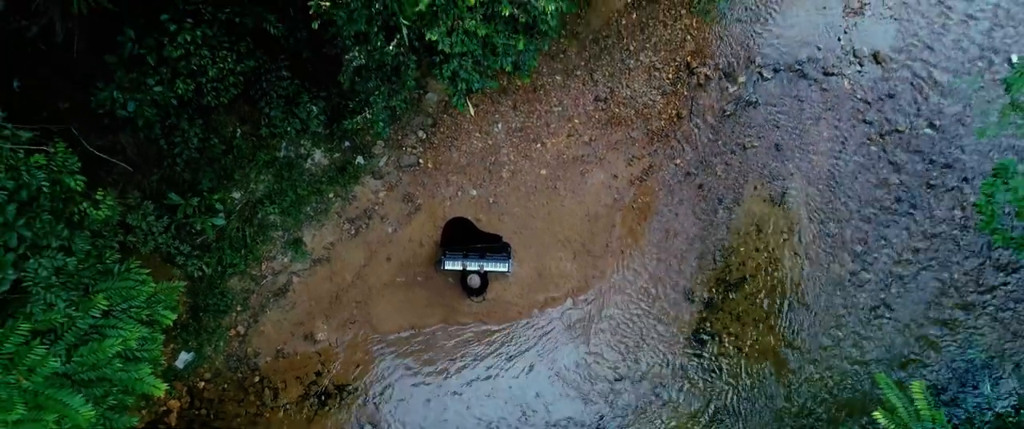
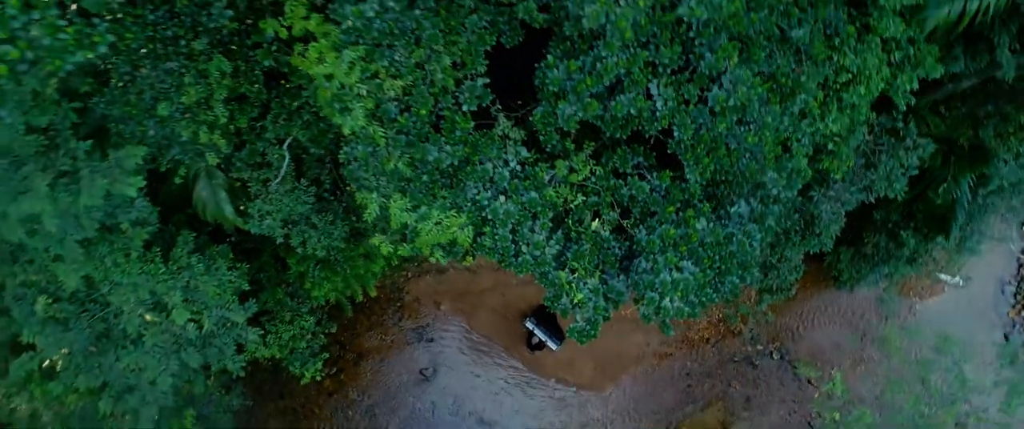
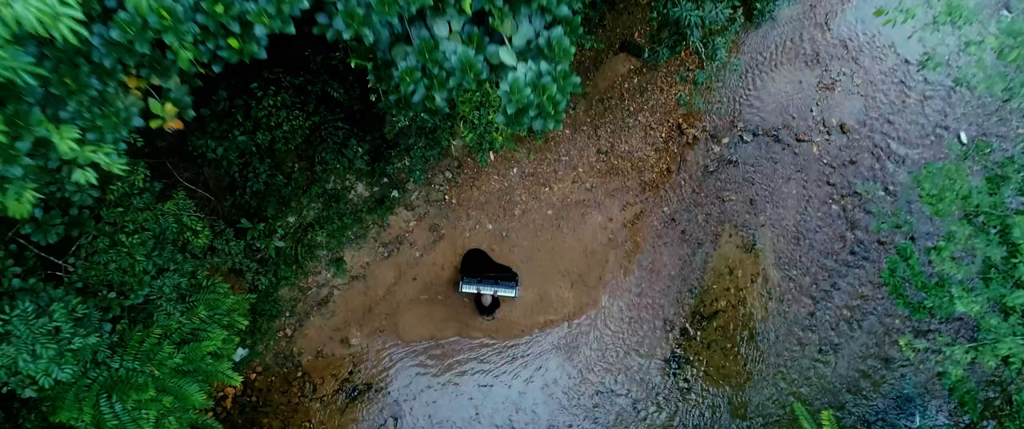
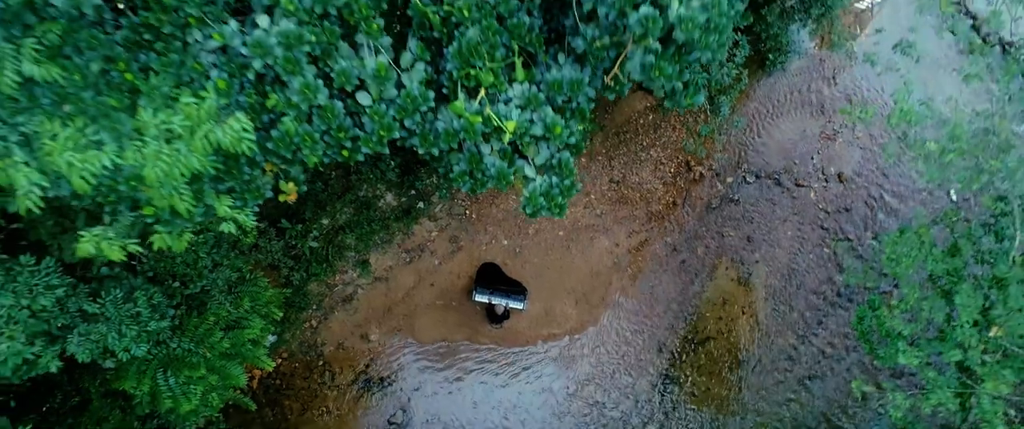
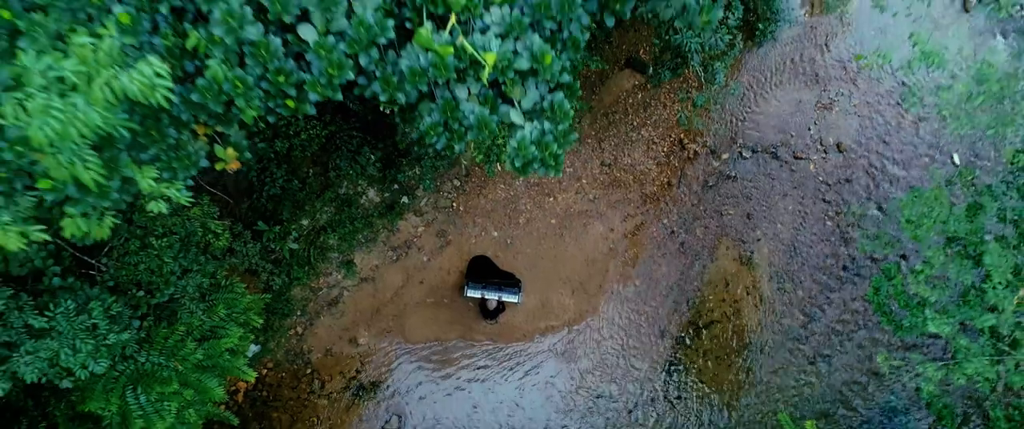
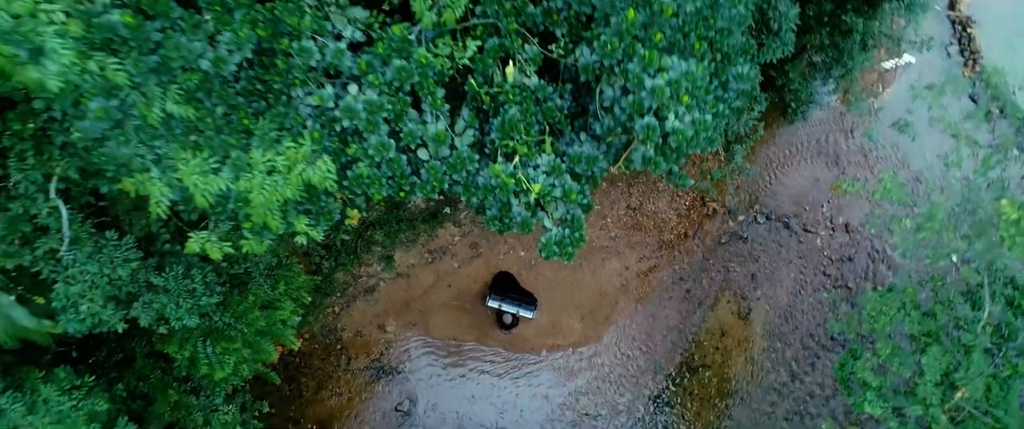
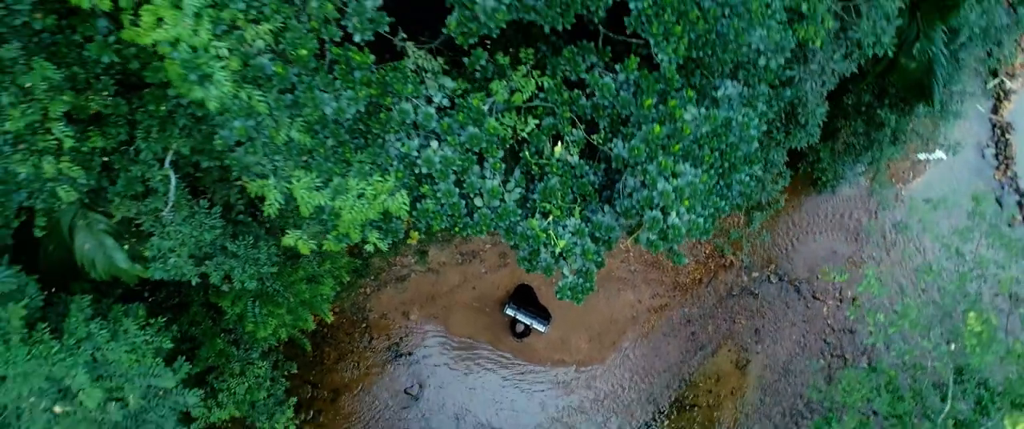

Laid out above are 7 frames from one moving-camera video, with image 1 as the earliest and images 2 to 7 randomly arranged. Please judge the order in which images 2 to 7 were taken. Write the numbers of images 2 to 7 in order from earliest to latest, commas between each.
3, 5, 4, 6, 7, 2
